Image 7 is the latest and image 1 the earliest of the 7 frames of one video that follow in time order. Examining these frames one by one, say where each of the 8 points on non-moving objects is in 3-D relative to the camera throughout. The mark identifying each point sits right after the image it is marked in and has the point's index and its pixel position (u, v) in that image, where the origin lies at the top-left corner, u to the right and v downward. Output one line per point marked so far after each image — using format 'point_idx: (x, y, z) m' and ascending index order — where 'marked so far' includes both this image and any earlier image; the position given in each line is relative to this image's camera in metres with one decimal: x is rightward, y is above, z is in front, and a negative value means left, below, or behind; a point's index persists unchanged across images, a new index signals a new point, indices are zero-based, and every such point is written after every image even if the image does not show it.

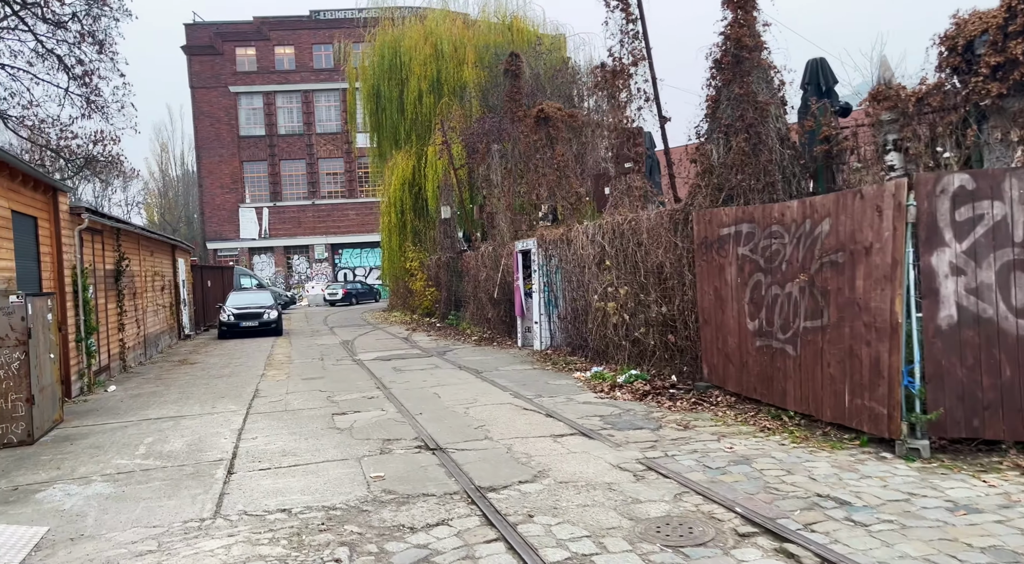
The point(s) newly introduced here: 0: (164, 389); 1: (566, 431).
0: (-5.6, -1.7, +13.6) m
1: (+0.5, -1.4, +8.1) m
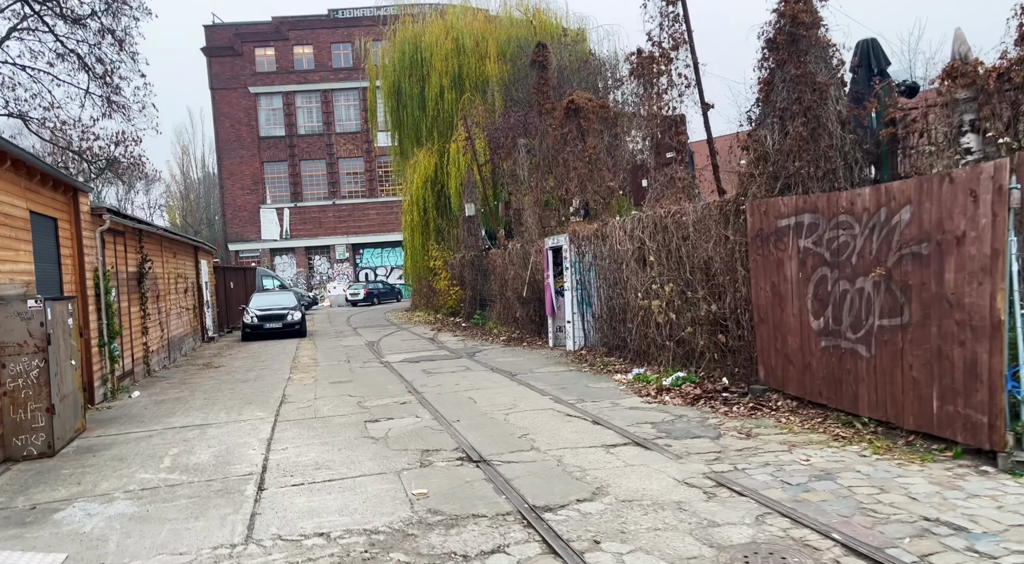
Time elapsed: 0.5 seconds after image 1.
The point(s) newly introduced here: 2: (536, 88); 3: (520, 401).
0: (-5.1, -1.8, +13.1) m
1: (+1.0, -1.4, +7.5) m
2: (+0.6, +4.6, +19.7) m
3: (+0.1, -1.4, +10.1) m
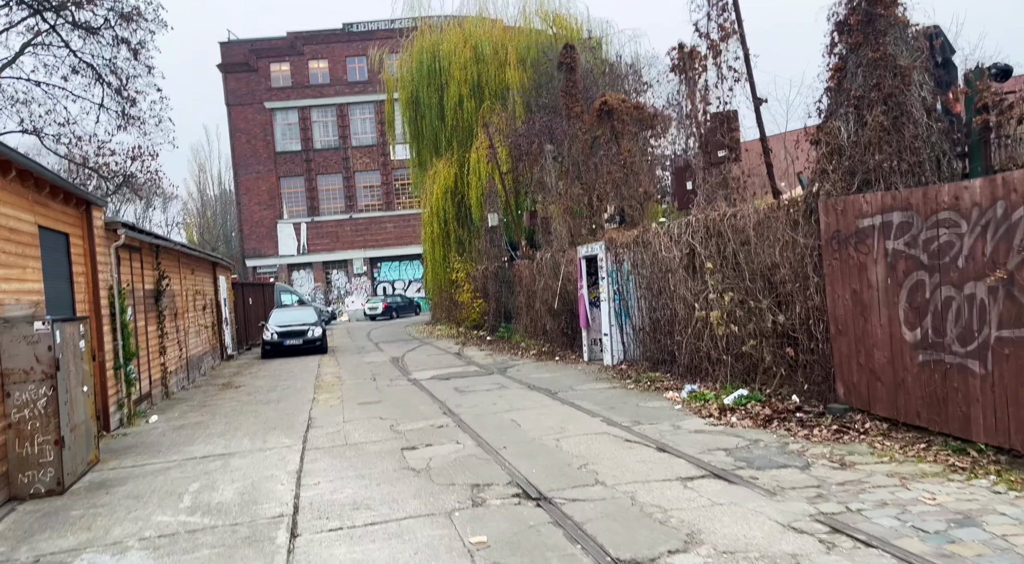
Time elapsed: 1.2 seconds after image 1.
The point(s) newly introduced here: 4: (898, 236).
0: (-4.5, -2.0, +12.4) m
1: (+1.5, -1.5, +6.6) m
2: (+1.2, +4.4, +18.9) m
3: (+0.6, -1.6, +9.3) m
4: (+3.3, +0.4, +7.2) m
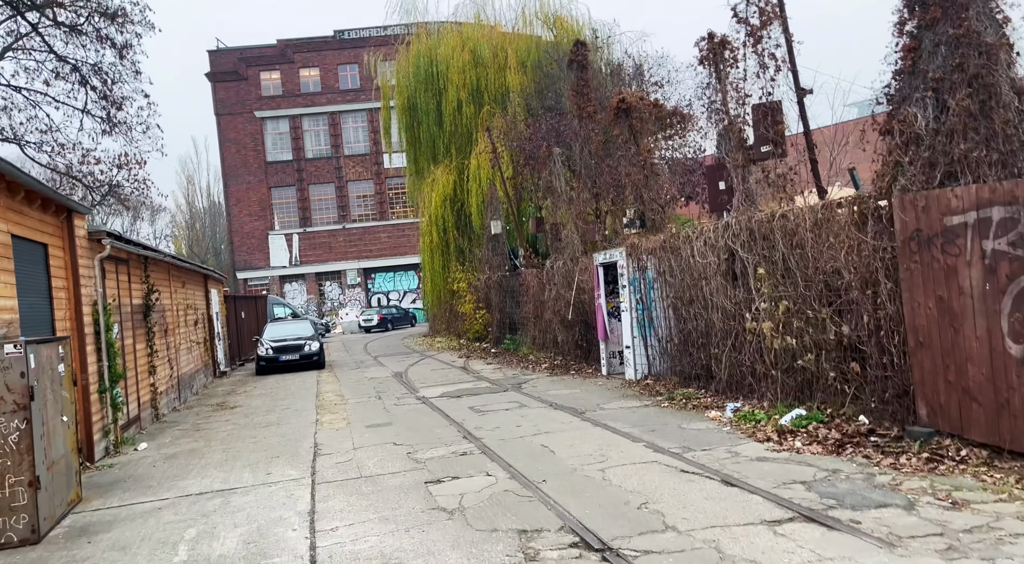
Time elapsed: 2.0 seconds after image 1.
0: (-4.2, -2.2, +11.3) m
1: (+1.8, -1.6, +5.7) m
2: (+1.4, +4.2, +18.0) m
3: (+1.0, -1.7, +8.3) m
4: (+3.7, +0.3, +6.3) m
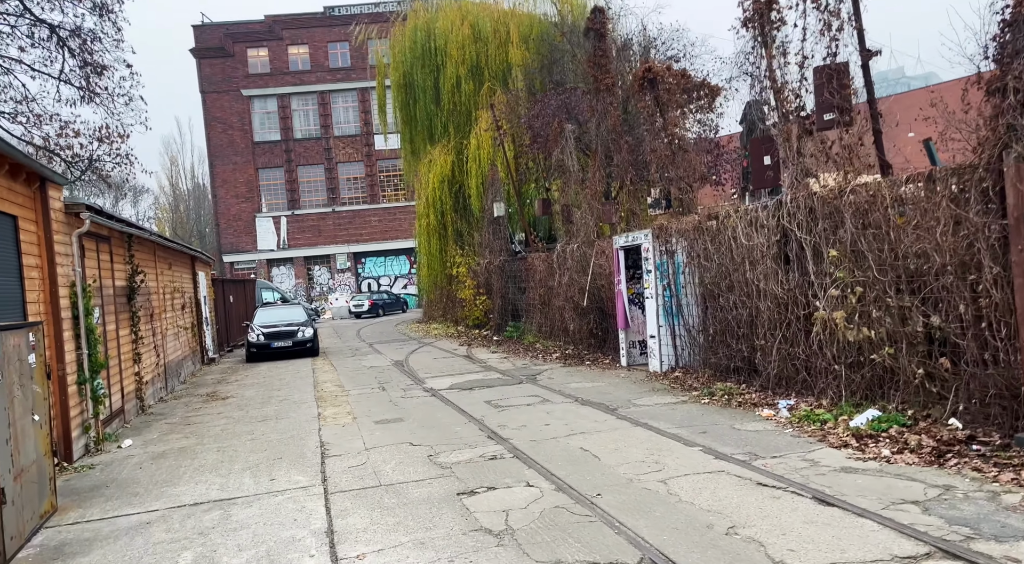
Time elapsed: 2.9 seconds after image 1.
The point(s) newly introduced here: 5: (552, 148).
0: (-3.9, -2.0, +10.2) m
1: (+2.2, -1.5, +4.7) m
2: (+1.6, +4.5, +16.9) m
3: (+1.3, -1.5, +7.3) m
4: (+4.1, +0.4, +5.3) m
5: (+0.9, +3.1, +18.9) m
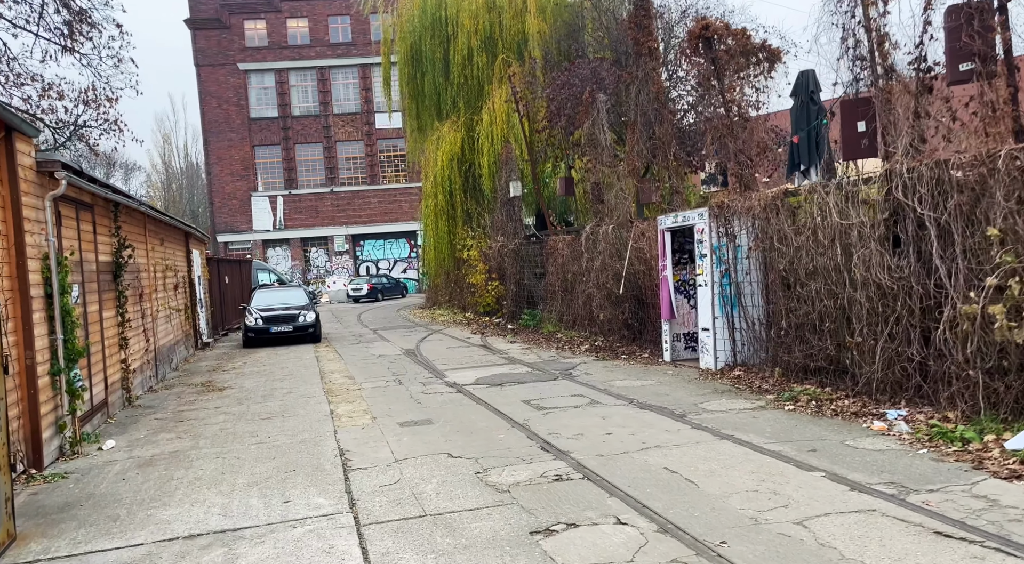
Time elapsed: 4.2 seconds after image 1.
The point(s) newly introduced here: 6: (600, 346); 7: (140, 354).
0: (-3.4, -1.7, +8.7) m
1: (+2.8, -1.4, +3.2) m
2: (+2.2, +4.7, +15.4) m
3: (+1.9, -1.4, +5.8) m
4: (+4.7, +0.5, +3.8) m
5: (+1.4, +3.4, +17.4) m
6: (+1.7, -1.2, +15.4) m
7: (-5.6, -1.1, +12.5) m
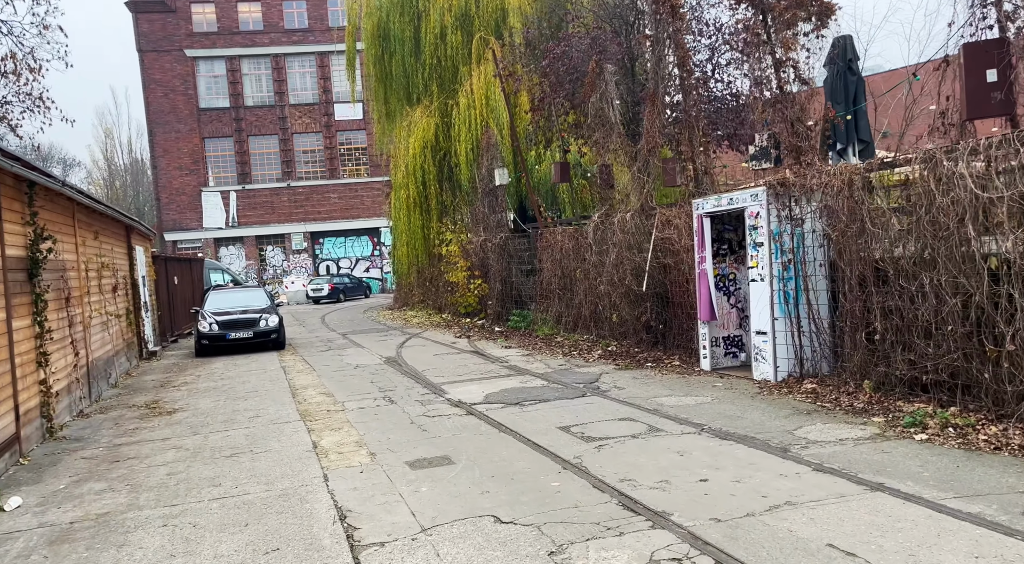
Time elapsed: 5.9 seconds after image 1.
0: (-3.0, -1.7, +6.4) m
1: (+3.5, -1.3, +1.2) m
2: (+2.2, +4.8, +13.3) m
3: (+2.4, -1.3, +3.8) m
4: (+5.3, +0.6, +1.9) m
5: (+1.3, +3.5, +15.3) m
6: (+1.7, -1.1, +13.4) m
7: (-5.4, -1.1, +10.1) m
